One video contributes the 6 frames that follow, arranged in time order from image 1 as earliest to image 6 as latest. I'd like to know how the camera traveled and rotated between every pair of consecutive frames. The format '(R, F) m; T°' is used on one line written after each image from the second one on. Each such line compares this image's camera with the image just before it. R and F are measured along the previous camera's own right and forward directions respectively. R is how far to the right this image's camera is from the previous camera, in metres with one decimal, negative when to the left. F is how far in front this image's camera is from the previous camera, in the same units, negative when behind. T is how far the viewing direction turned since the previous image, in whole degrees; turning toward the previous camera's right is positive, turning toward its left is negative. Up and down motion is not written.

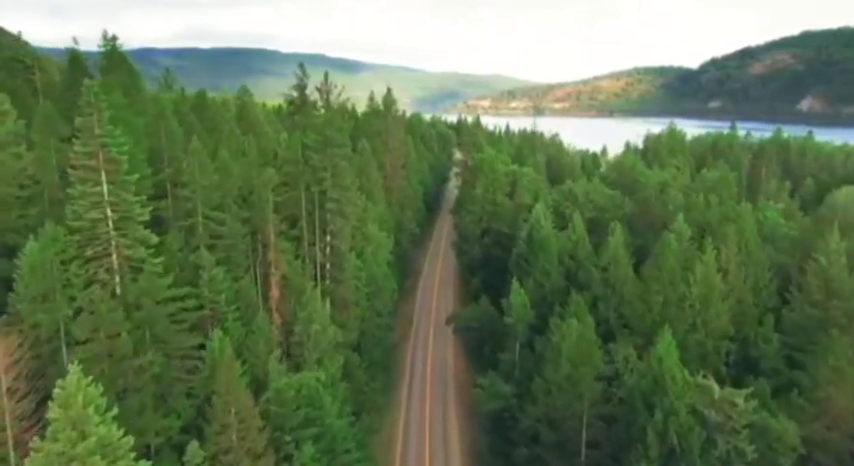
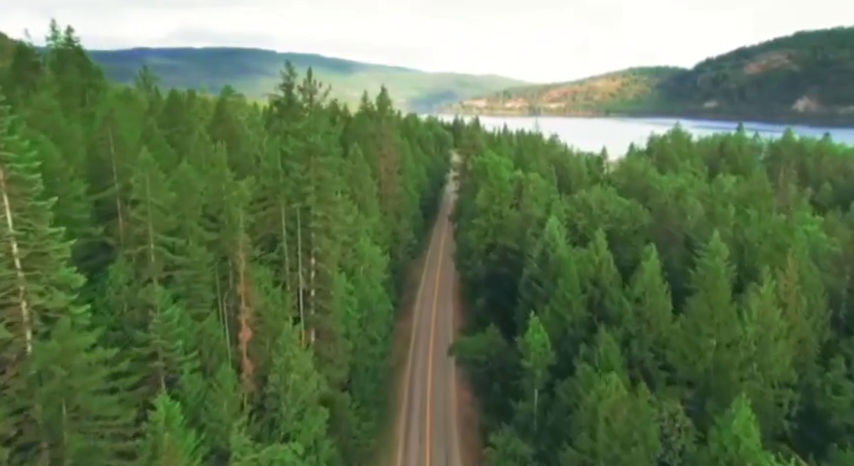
(-0.3, +5.8) m; 0°
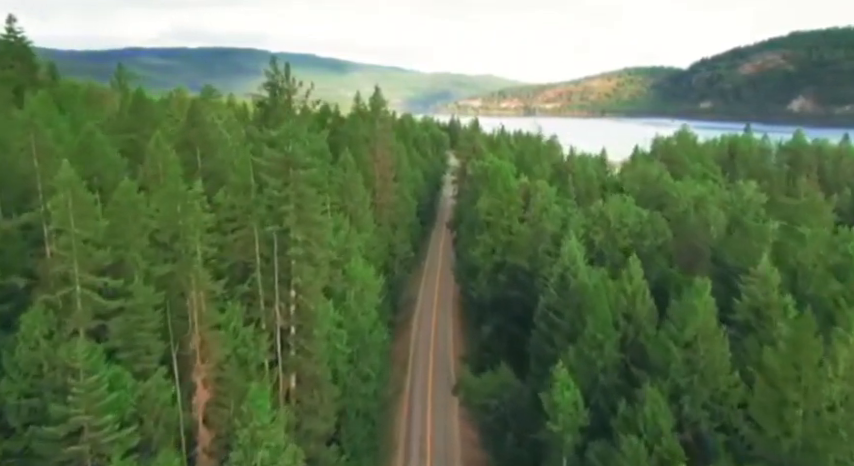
(-0.3, +5.9) m; 0°
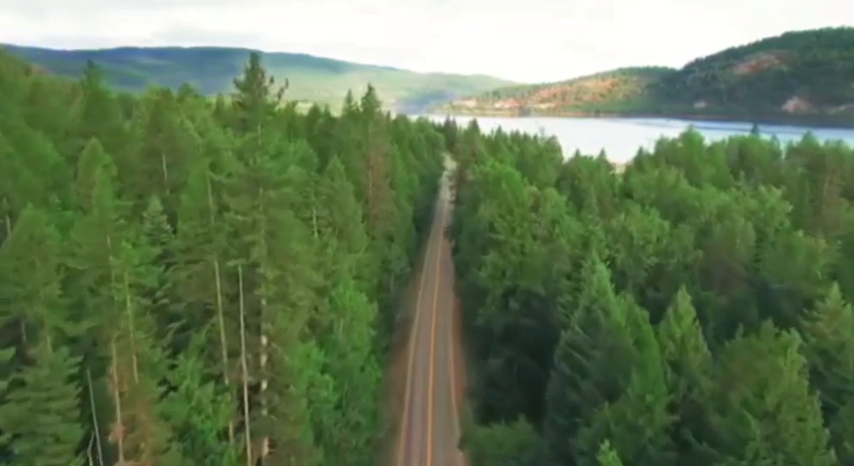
(-0.4, +5.9) m; +1°
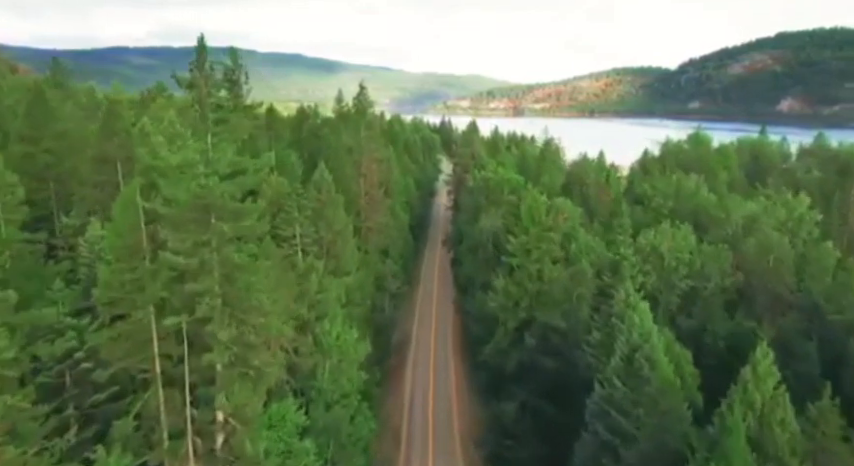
(-0.4, +5.9) m; +1°
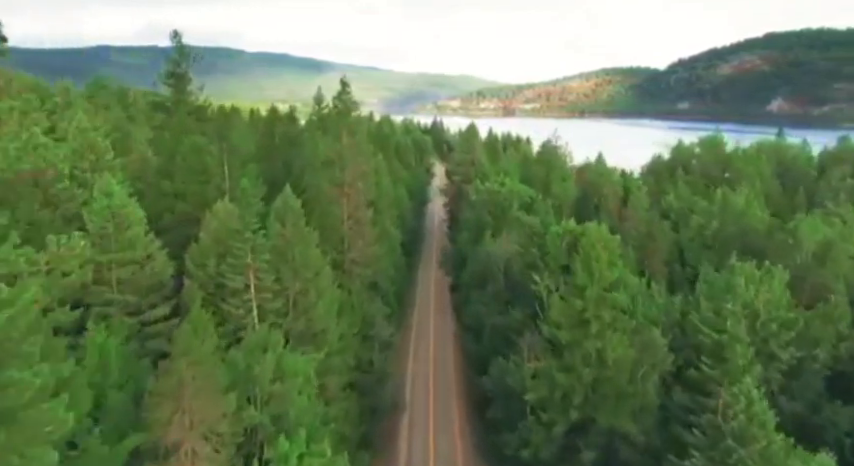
(-0.7, +11.0) m; +1°
